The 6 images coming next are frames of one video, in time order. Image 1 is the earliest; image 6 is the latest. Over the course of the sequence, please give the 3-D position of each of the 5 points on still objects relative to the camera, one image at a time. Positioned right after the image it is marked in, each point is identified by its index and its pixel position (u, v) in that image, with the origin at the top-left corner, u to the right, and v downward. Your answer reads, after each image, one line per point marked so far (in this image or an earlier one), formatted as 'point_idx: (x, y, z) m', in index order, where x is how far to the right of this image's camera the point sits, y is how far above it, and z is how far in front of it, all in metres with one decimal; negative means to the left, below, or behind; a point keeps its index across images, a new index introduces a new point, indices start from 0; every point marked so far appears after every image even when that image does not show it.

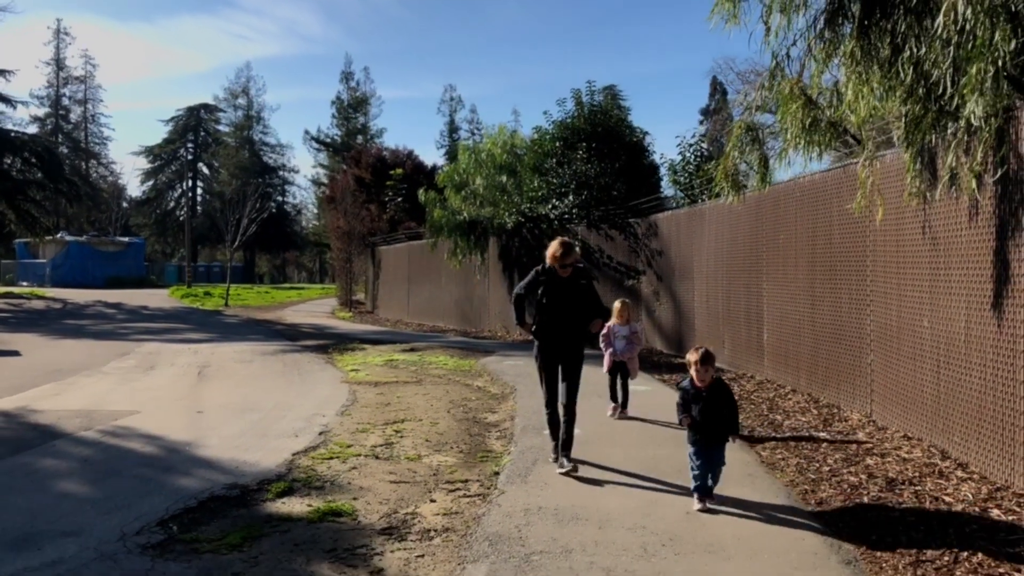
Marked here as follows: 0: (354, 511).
0: (-1.3, -1.8, +7.5) m
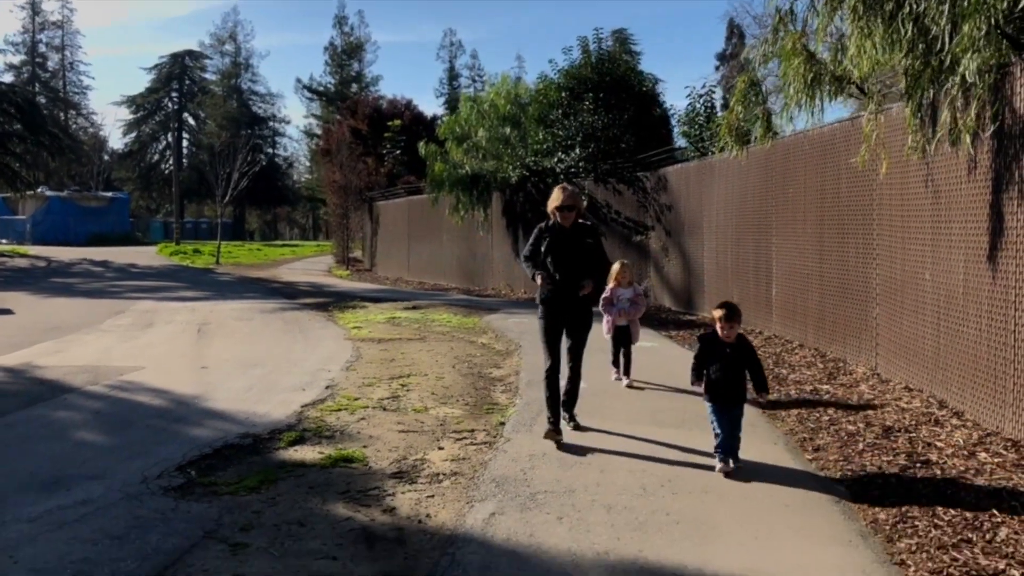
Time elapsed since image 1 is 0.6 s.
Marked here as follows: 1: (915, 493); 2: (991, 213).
0: (-1.3, -1.4, +7.7) m
1: (+2.7, -1.3, +6.1) m
2: (+3.7, +0.6, +7.2) m
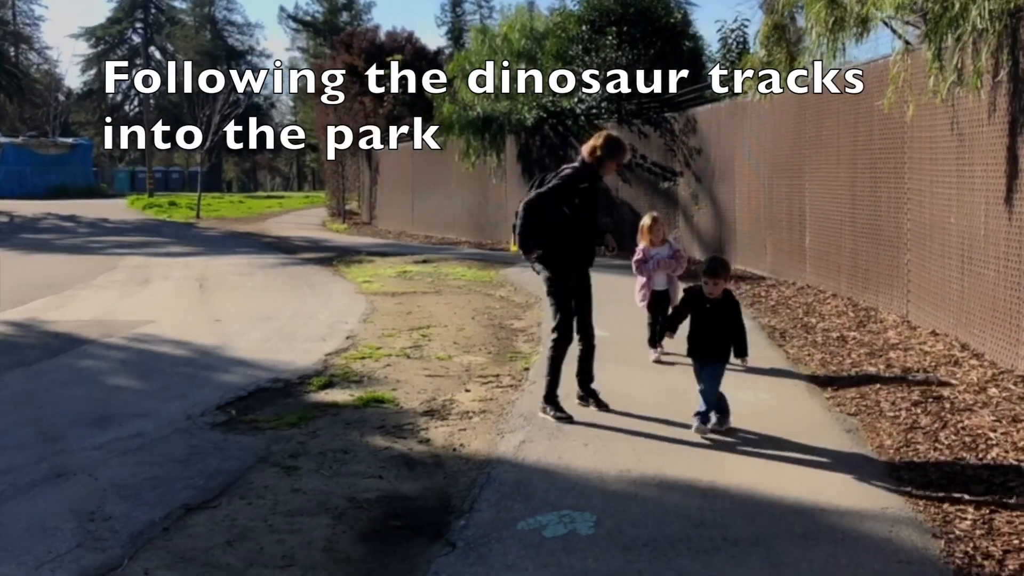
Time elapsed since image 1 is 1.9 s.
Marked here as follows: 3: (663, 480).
0: (-1.0, -1.0, +8.1) m
1: (+2.9, -0.9, +6.4) m
2: (+3.9, +1.0, +7.3) m
3: (+0.9, -1.1, +5.7) m
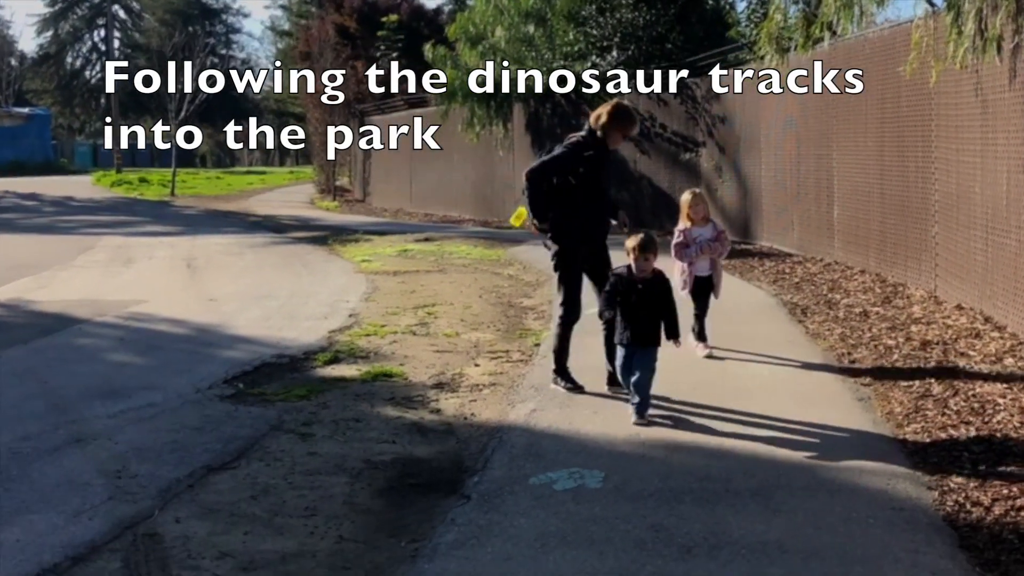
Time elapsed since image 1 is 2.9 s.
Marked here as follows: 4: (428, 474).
0: (-1.0, -0.7, +8.2) m
1: (+2.9, -0.7, +6.5) m
2: (+4.0, +1.3, +7.4) m
3: (+1.0, -1.0, +5.7) m
4: (-0.5, -1.1, +5.5) m
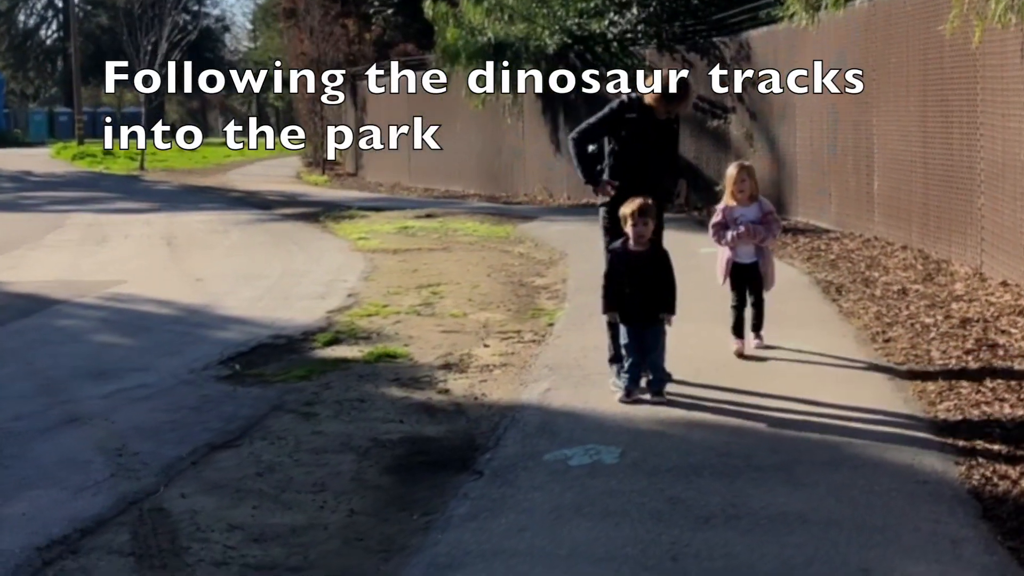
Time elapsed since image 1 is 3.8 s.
0: (-0.9, -0.5, +7.9) m
1: (+3.0, -0.6, +6.1) m
2: (+4.1, +1.4, +7.0) m
3: (+1.1, -0.8, +5.4) m
4: (-0.4, -1.0, +5.2) m
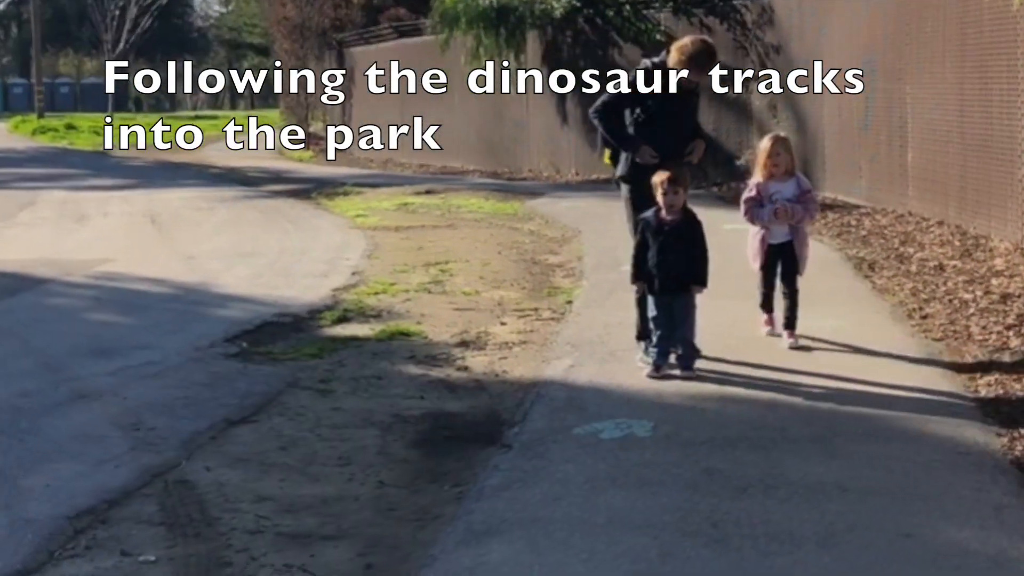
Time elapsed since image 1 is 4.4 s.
0: (-0.7, -0.3, +7.8) m
1: (+3.2, -0.4, +6.0) m
2: (+4.2, +1.6, +6.8) m
3: (+1.2, -0.7, +5.3) m
4: (-0.3, -0.8, +5.1) m
